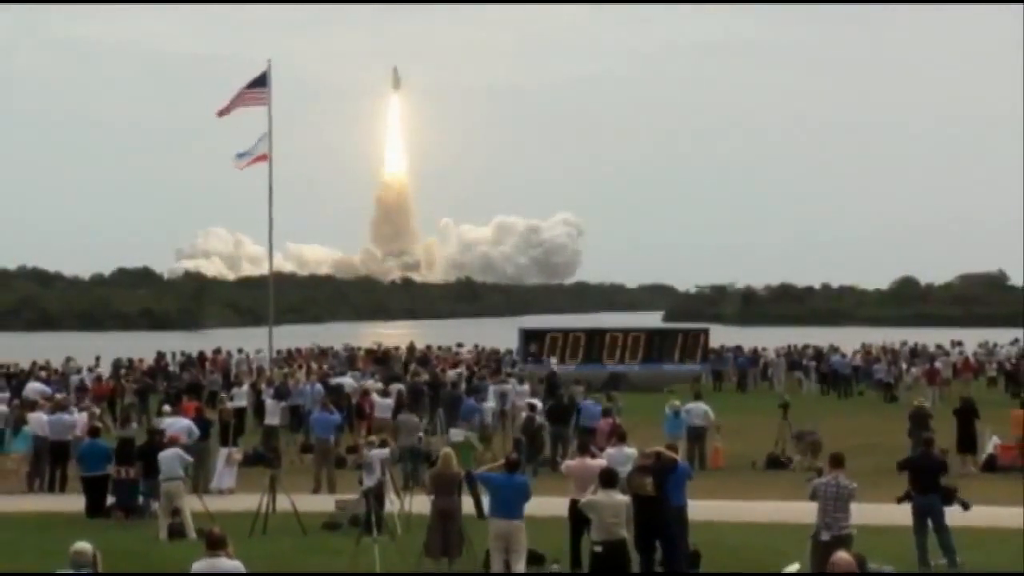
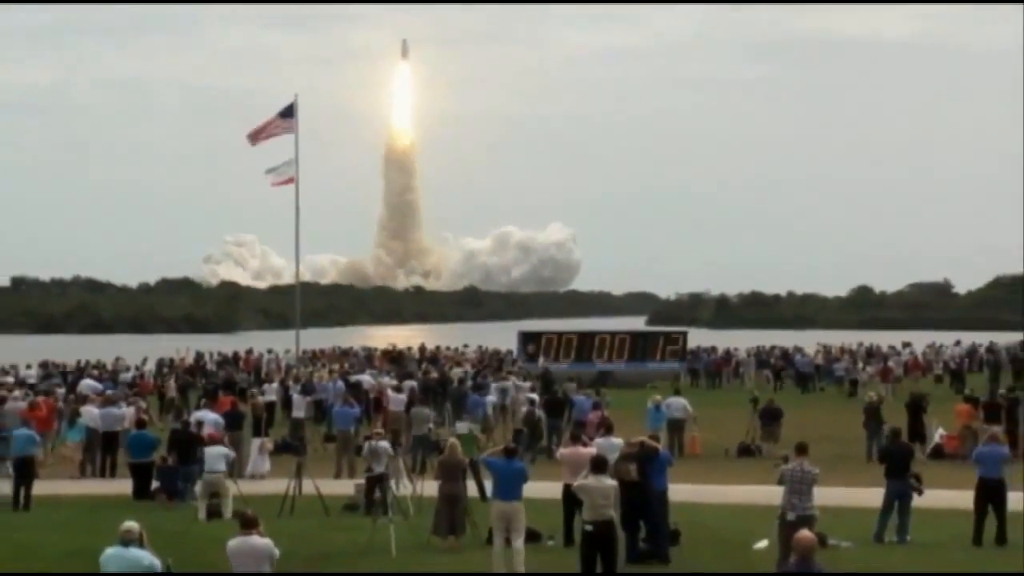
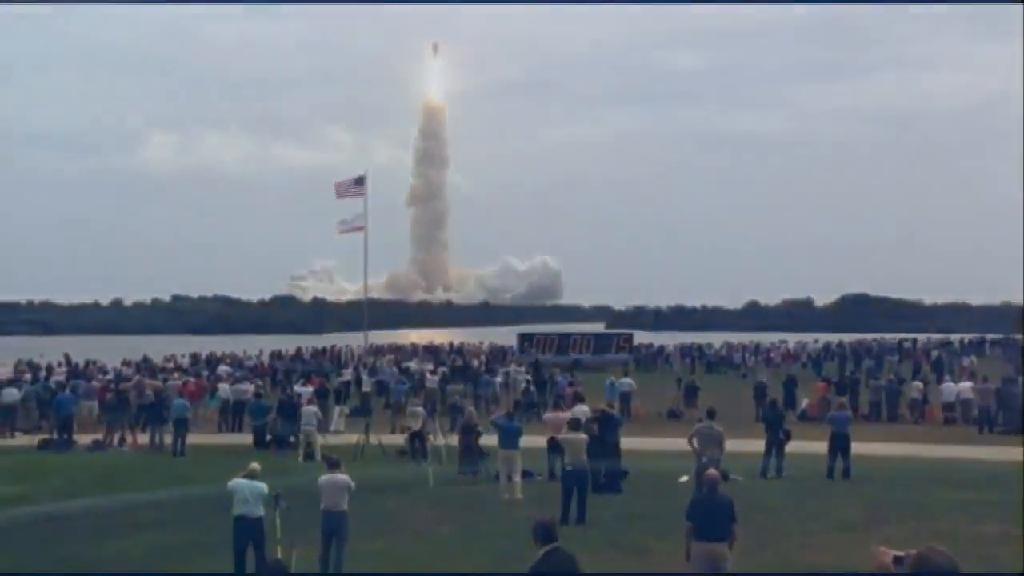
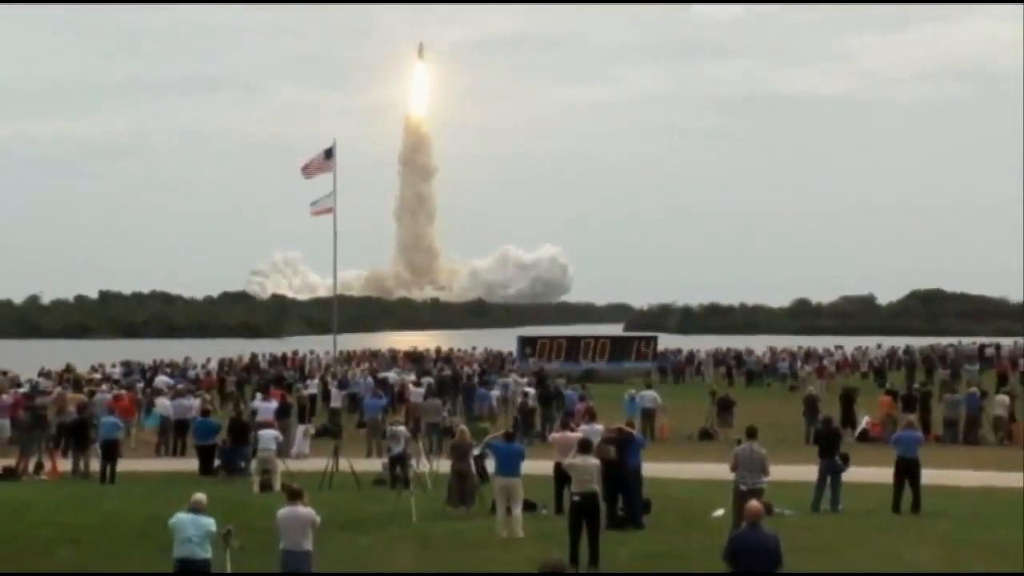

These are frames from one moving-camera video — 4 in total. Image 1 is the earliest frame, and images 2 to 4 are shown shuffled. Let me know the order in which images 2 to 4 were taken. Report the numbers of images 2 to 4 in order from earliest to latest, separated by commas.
2, 4, 3
